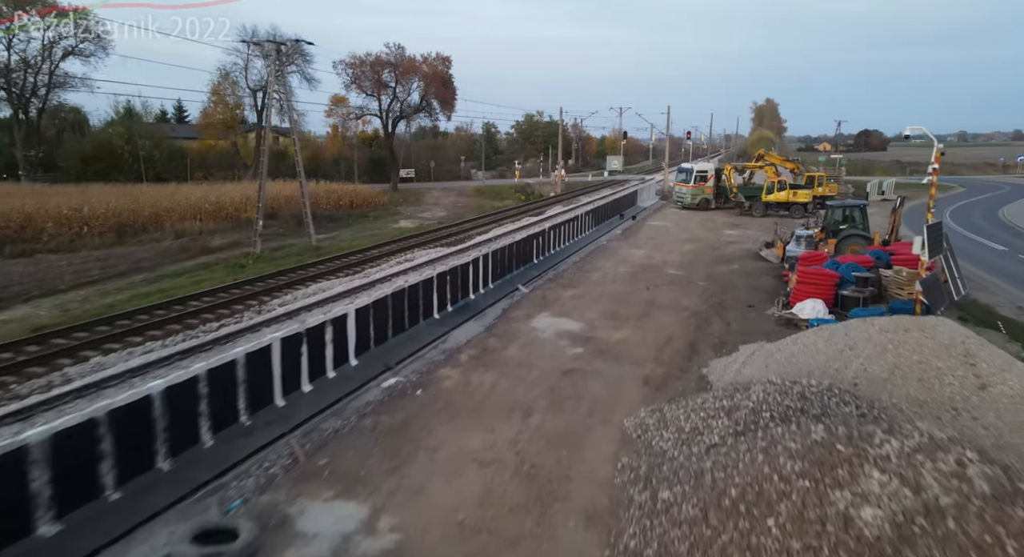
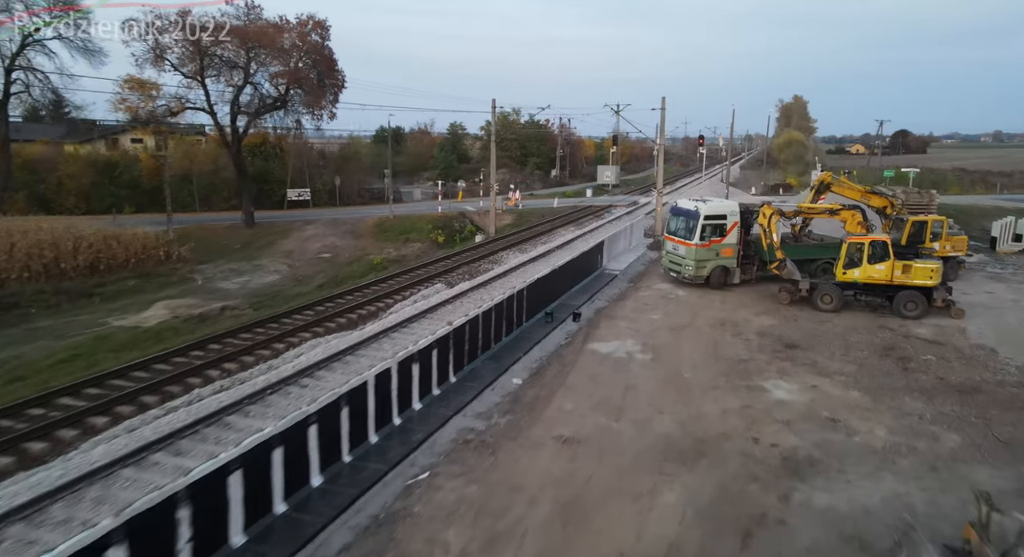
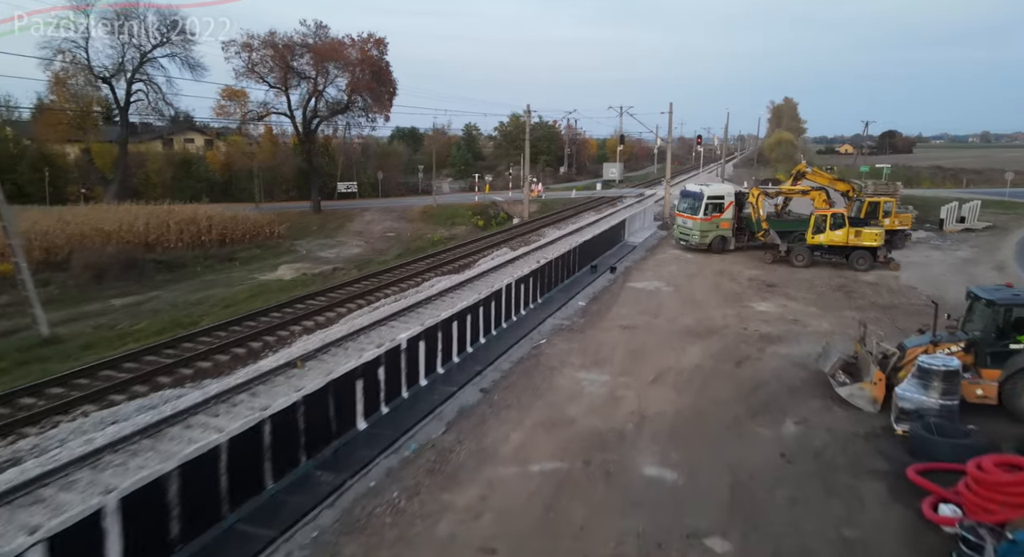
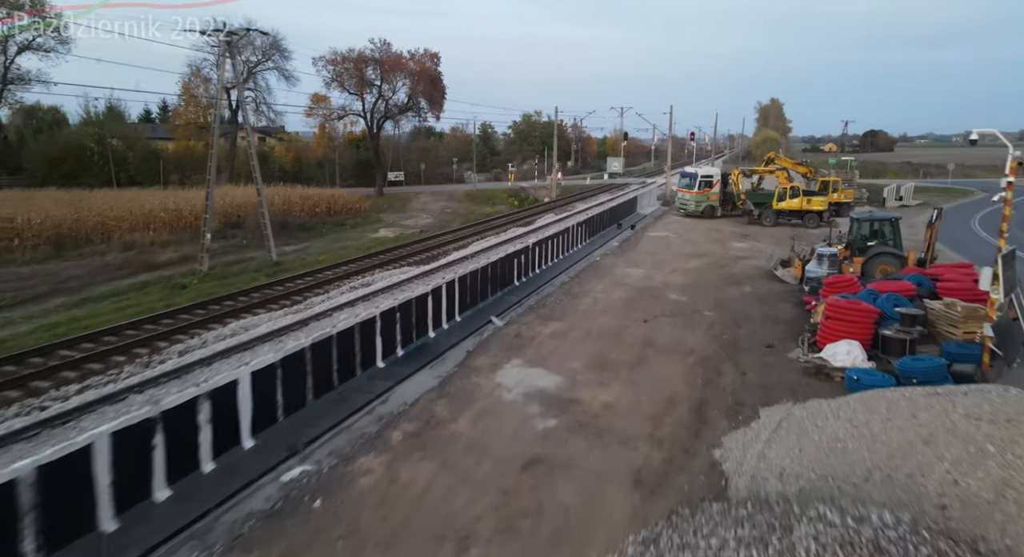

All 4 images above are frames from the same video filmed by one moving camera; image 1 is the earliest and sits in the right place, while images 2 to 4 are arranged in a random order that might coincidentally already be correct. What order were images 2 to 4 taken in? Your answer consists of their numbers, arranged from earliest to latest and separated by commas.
4, 3, 2
